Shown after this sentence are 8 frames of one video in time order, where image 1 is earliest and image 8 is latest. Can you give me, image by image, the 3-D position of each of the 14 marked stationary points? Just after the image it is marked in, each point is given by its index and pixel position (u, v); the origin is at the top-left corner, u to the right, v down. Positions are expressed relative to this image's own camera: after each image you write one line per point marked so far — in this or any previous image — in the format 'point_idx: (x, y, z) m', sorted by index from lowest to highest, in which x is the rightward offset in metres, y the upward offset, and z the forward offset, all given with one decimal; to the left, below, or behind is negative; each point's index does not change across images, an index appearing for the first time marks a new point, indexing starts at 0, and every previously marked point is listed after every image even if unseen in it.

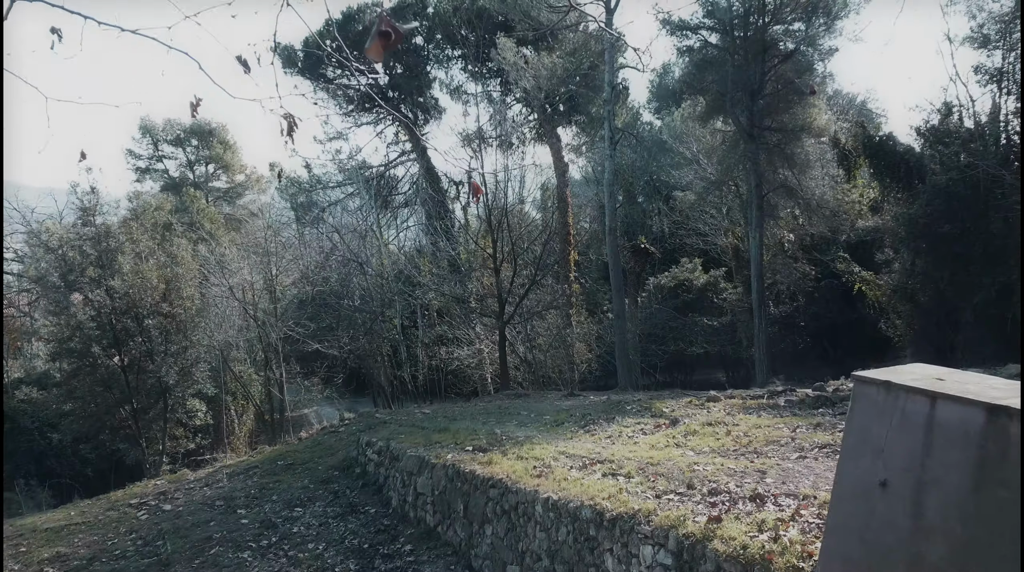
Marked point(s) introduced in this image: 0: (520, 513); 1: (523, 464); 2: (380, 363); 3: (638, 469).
0: (+0.1, -2.0, +5.4) m
1: (+0.1, -1.7, +6.1) m
2: (-3.6, -2.0, +16.3) m
3: (+1.1, -1.6, +5.3) m
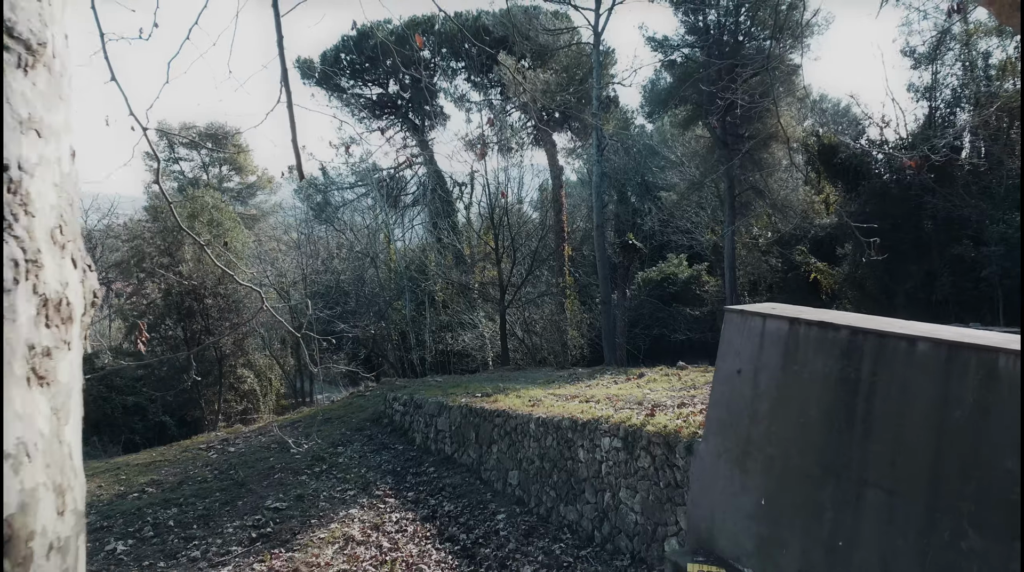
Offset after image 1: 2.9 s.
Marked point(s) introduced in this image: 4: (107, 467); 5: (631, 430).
0: (+0.1, -1.7, +7.2) m
1: (+0.1, -1.5, +8.0) m
2: (-3.6, -1.8, +18.2) m
3: (+1.1, -1.3, +7.2) m
4: (-6.5, -2.9, +9.9) m
5: (+1.1, -1.3, +5.7) m
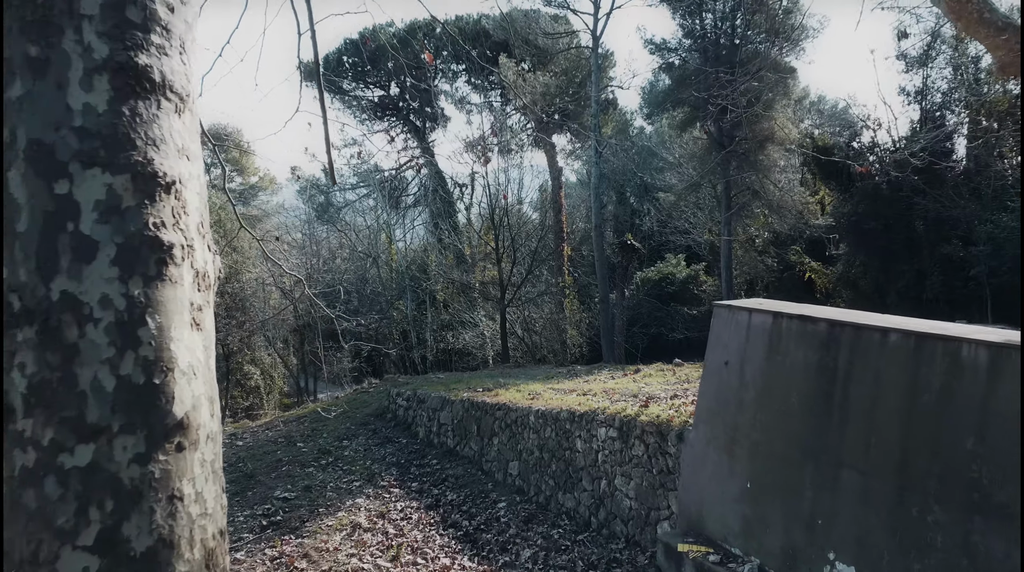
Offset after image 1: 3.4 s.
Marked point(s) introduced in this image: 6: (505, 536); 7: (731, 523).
0: (+0.1, -1.7, +7.5) m
1: (+0.1, -1.5, +8.3) m
2: (-3.6, -1.8, +18.5) m
3: (+1.1, -1.3, +7.4) m
4: (-6.5, -2.9, +10.2) m
5: (+1.1, -1.3, +6.0) m
6: (-0.1, -2.6, +6.3) m
7: (+1.7, -1.9, +4.8) m
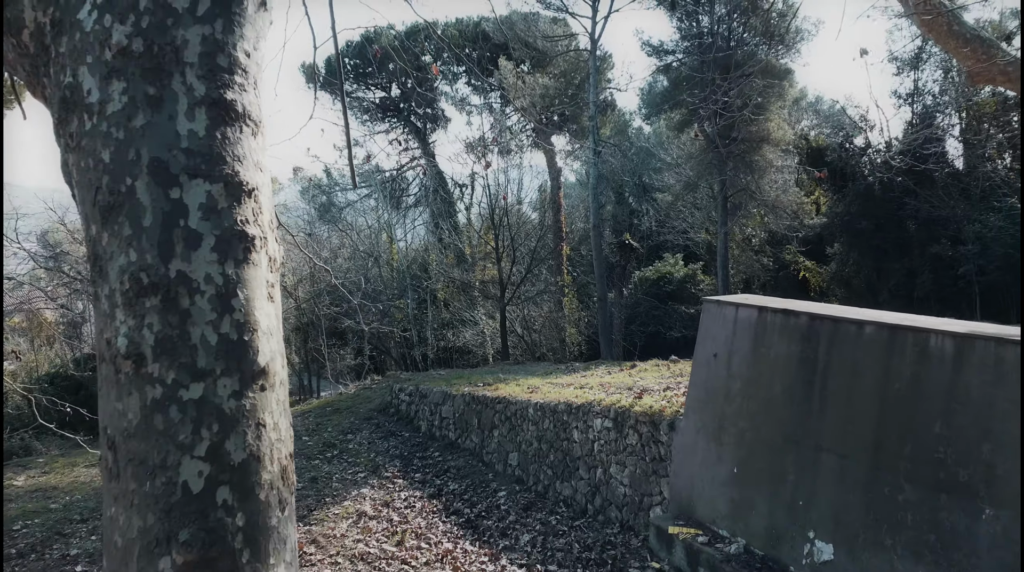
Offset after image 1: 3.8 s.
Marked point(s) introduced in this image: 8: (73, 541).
0: (+0.1, -1.7, +7.8) m
1: (+0.1, -1.4, +8.6) m
2: (-3.6, -1.7, +18.8) m
3: (+1.1, -1.2, +7.7) m
4: (-6.5, -2.8, +10.4) m
5: (+1.1, -1.3, +6.3) m
6: (-0.1, -2.5, +6.5) m
7: (+1.7, -1.8, +5.1) m
8: (-5.1, -3.0, +7.2) m
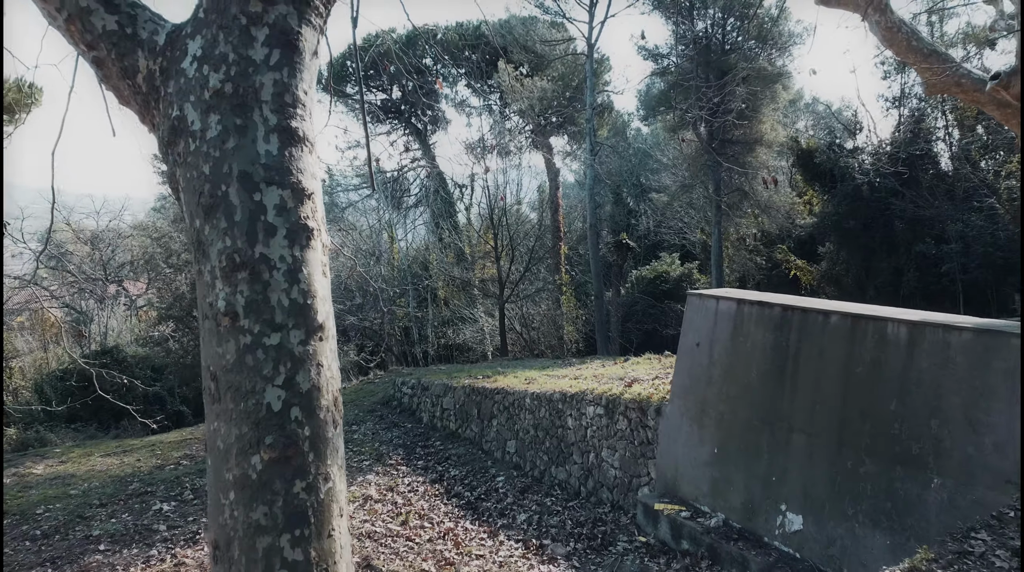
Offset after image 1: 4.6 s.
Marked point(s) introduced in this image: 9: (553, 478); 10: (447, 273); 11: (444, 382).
0: (0.0, -1.6, +8.2) m
1: (+0.1, -1.4, +9.0) m
2: (-3.6, -1.7, +19.2) m
3: (+1.1, -1.2, +8.1) m
4: (-6.5, -2.8, +10.8) m
5: (+1.1, -1.2, +6.7) m
6: (-0.1, -2.5, +7.0) m
7: (+1.7, -1.8, +5.5) m
8: (-5.2, -2.9, +7.6) m
9: (+0.5, -2.3, +7.4) m
10: (-1.9, +0.4, +17.7) m
11: (-1.1, -1.6, +10.0) m
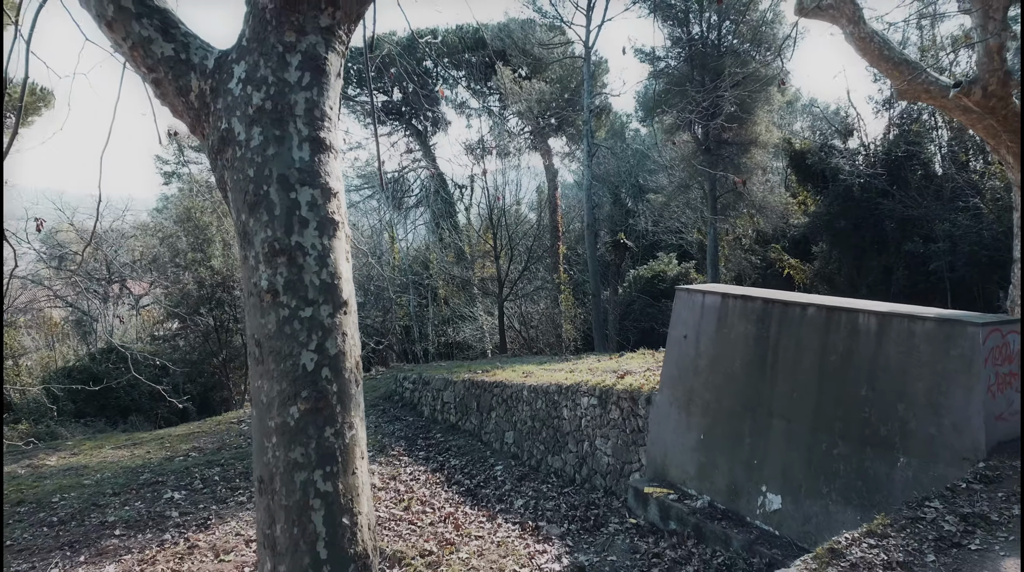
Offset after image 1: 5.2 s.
0: (0.0, -1.6, +8.5) m
1: (0.0, -1.3, +9.3) m
2: (-3.6, -1.7, +19.5) m
3: (+1.0, -1.1, +8.4) m
4: (-6.6, -2.8, +11.1) m
5: (+1.1, -1.2, +7.0) m
6: (-0.1, -2.4, +7.3) m
7: (+1.7, -1.7, +5.8) m
8: (-5.2, -2.9, +7.9) m
9: (+0.5, -2.3, +7.7) m
10: (-1.9, +0.4, +18.1) m
11: (-1.1, -1.5, +10.4) m
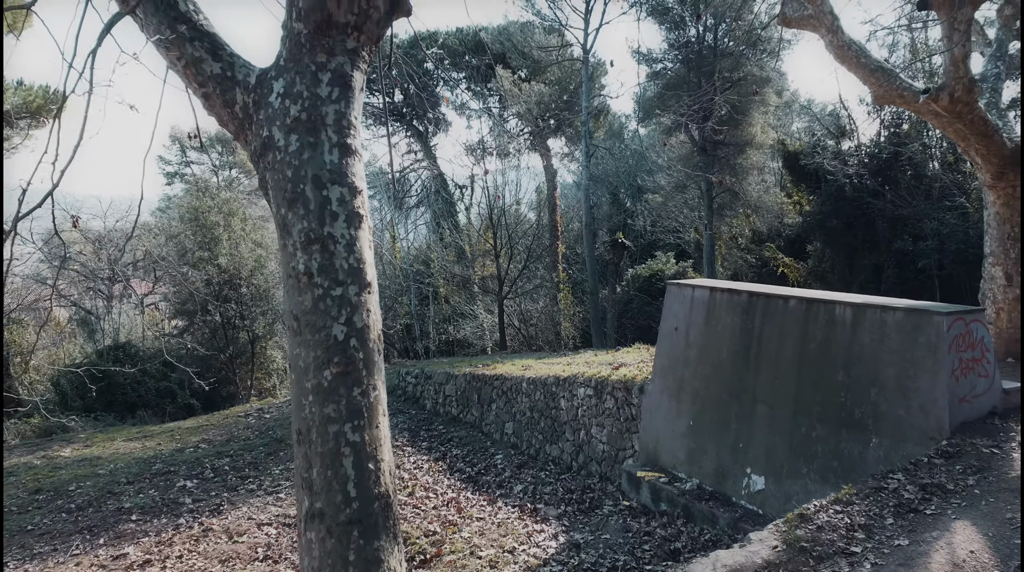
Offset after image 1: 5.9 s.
0: (0.0, -1.5, +8.8) m
1: (0.0, -1.3, +9.6) m
2: (-3.7, -1.6, +19.8) m
3: (+1.0, -1.1, +8.8) m
4: (-6.6, -2.7, +11.5) m
5: (+1.1, -1.1, +7.3) m
6: (-0.1, -2.4, +7.6) m
7: (+1.7, -1.7, +6.1) m
8: (-5.2, -2.8, +8.2) m
9: (+0.5, -2.2, +8.0) m
10: (-1.9, +0.4, +18.4) m
11: (-1.2, -1.5, +10.7) m
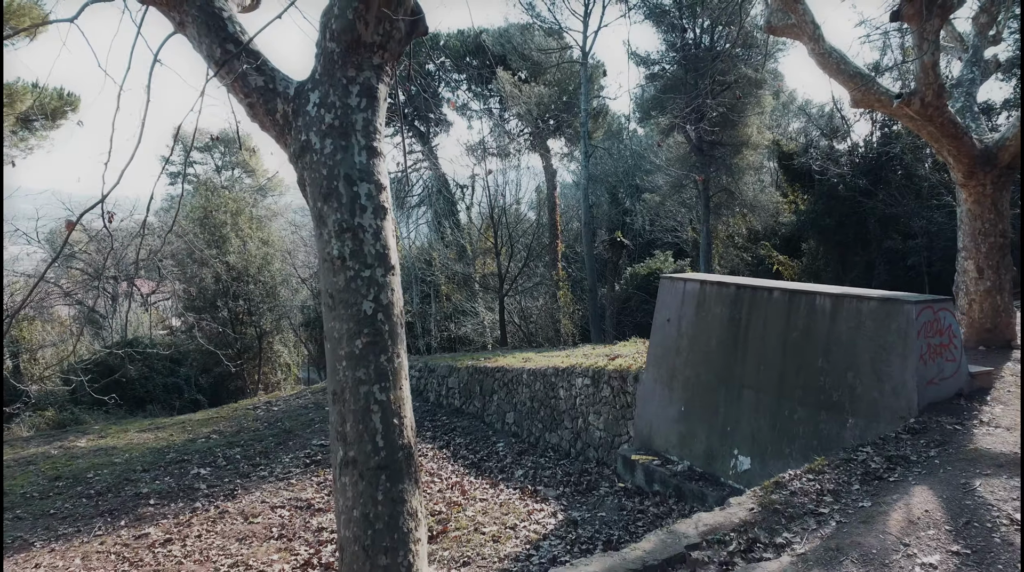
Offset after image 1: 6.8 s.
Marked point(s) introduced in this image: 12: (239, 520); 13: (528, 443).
0: (0.0, -1.5, +9.2) m
1: (0.0, -1.2, +10.0) m
2: (-3.6, -1.5, +20.1) m
3: (+1.0, -1.0, +9.1) m
4: (-6.6, -2.6, +11.8) m
5: (+1.1, -1.1, +7.7) m
6: (-0.1, -2.3, +7.9) m
7: (+1.7, -1.6, +6.5) m
8: (-5.2, -2.8, +8.6) m
9: (+0.5, -2.1, +8.3) m
10: (-1.9, +0.5, +18.7) m
11: (-1.1, -1.4, +11.0) m
12: (-3.1, -2.7, +7.0) m
13: (+0.2, -2.2, +8.6) m
